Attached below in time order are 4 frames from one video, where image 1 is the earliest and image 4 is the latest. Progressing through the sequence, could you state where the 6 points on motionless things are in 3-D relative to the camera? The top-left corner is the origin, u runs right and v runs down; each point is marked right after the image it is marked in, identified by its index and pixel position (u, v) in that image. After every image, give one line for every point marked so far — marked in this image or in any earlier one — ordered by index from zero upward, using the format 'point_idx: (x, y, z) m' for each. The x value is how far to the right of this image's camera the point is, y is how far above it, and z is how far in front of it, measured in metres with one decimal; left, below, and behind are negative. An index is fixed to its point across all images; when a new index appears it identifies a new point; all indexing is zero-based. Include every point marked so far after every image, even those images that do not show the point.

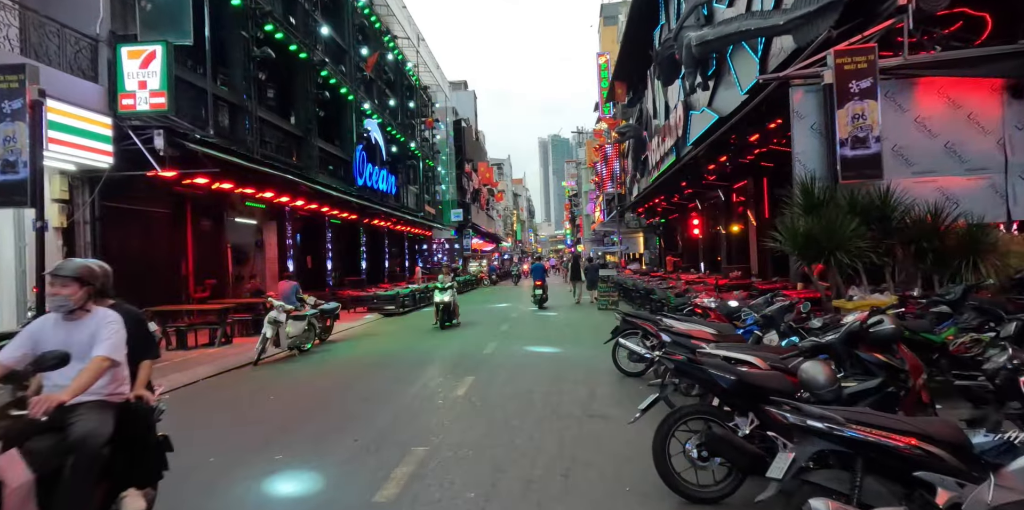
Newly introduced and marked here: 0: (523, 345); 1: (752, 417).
0: (+0.2, -2.1, +12.2) m
1: (+1.9, -1.3, +4.0) m
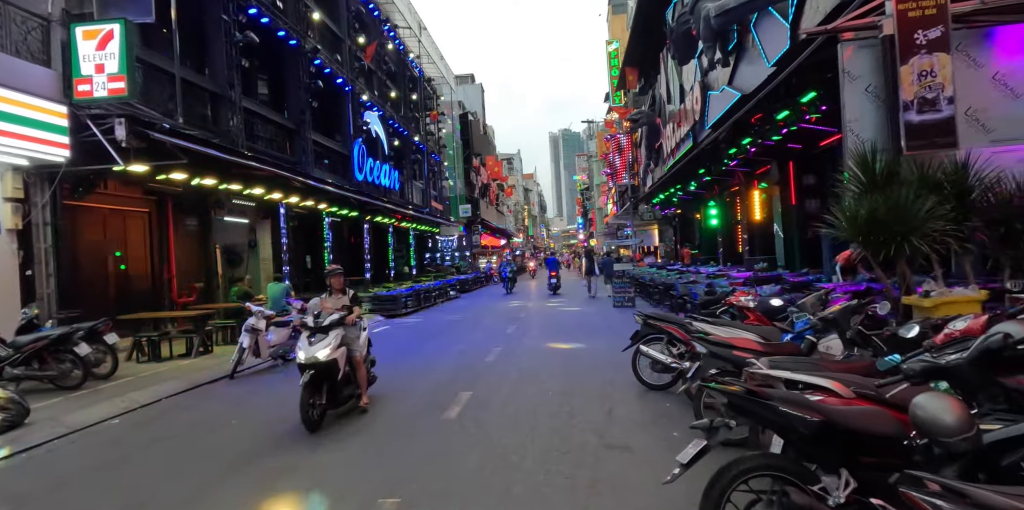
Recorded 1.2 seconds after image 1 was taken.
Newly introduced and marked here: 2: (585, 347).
0: (+0.3, -2.0, +11.0) m
1: (+1.8, -1.2, +2.7) m
2: (+1.5, -1.9, +10.9) m
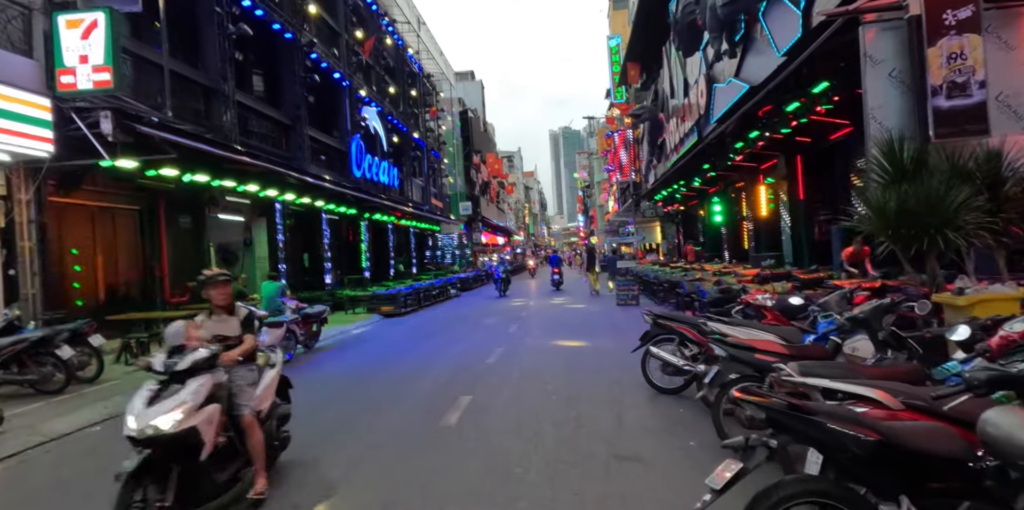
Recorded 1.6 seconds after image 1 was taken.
0: (+0.4, -2.0, +10.6) m
1: (+1.8, -1.1, +2.4) m
2: (+1.6, -1.9, +10.5) m
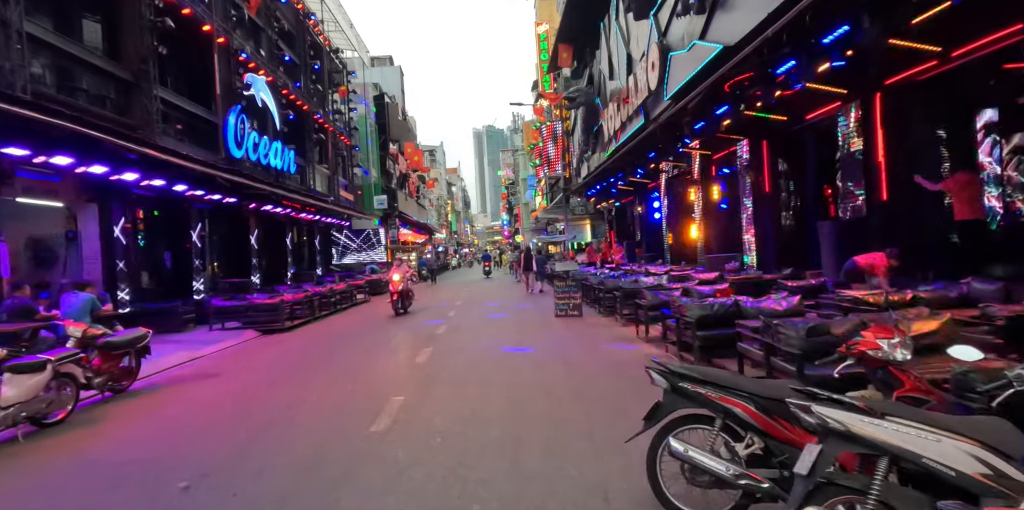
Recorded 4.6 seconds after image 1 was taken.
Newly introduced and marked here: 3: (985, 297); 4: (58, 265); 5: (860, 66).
0: (-0.9, -2.0, +7.3) m
1: (+1.7, -1.2, -0.7) m
2: (+0.3, -1.9, +7.3) m
3: (+6.2, -0.5, +6.7) m
4: (-12.1, -0.3, +13.5) m
5: (+5.9, +3.2, +8.8) m
